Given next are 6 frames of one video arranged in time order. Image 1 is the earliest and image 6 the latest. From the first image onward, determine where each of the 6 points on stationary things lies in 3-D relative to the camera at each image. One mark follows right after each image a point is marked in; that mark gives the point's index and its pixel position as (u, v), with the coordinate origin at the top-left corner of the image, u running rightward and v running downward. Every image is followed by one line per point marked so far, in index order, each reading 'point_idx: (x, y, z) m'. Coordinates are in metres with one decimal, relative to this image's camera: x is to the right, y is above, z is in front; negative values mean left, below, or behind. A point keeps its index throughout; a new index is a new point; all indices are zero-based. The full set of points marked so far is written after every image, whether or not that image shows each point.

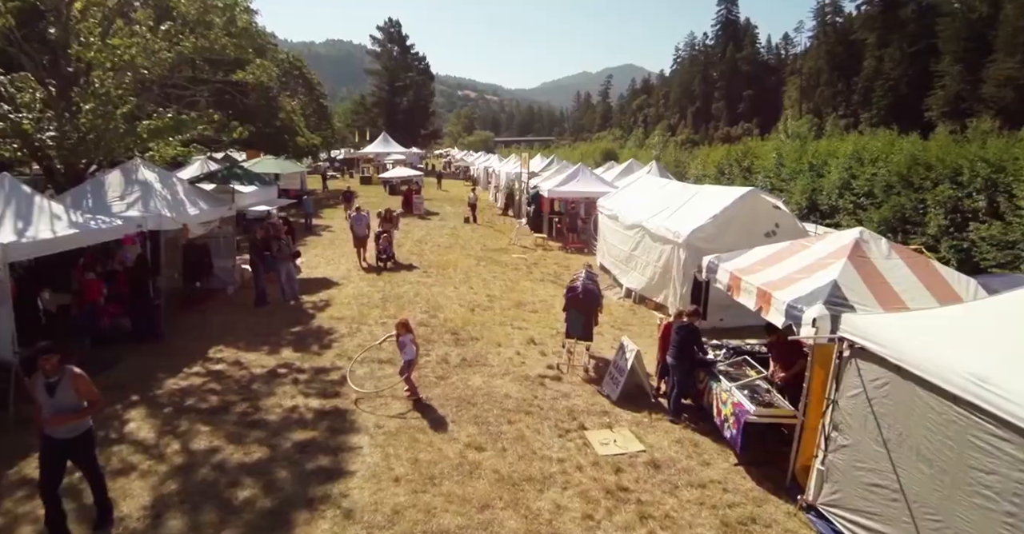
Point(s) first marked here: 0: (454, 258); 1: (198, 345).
0: (-1.5, +0.2, +14.3) m
1: (-4.7, -1.2, +8.5) m
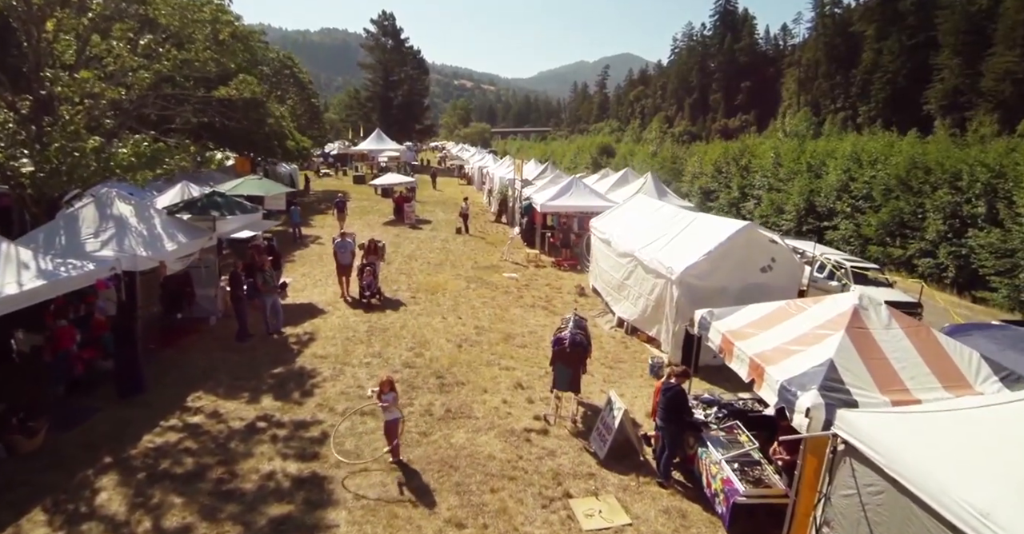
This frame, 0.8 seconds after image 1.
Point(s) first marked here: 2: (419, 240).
0: (-1.7, -0.3, +14.1) m
1: (-4.9, -1.8, +8.3) m
2: (-3.2, +1.0, +19.3) m
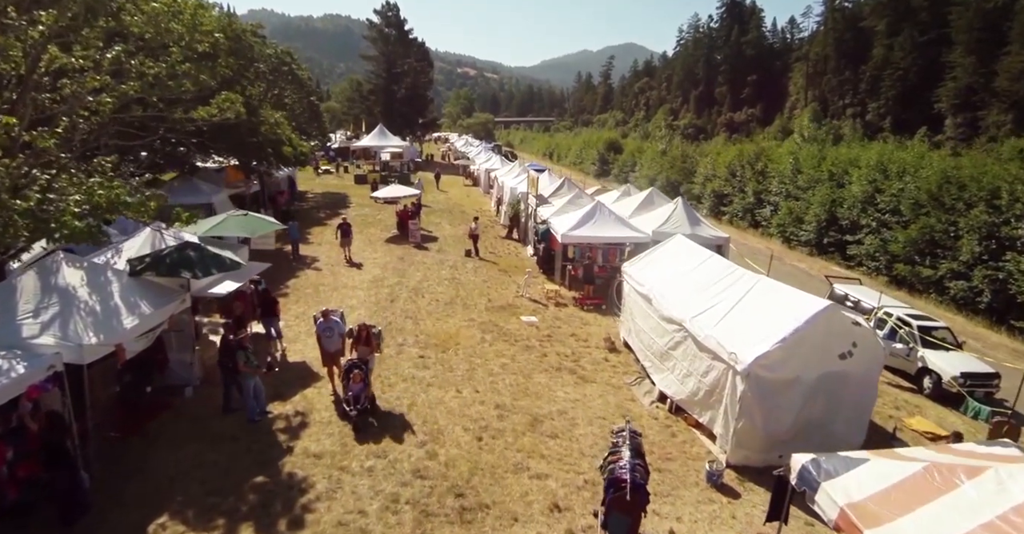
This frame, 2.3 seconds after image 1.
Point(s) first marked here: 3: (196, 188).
0: (-1.3, -1.4, +12.5) m
1: (-4.5, -2.9, +6.7) m
2: (-2.7, +0.1, +17.6) m
3: (-10.8, +2.7, +19.5) m
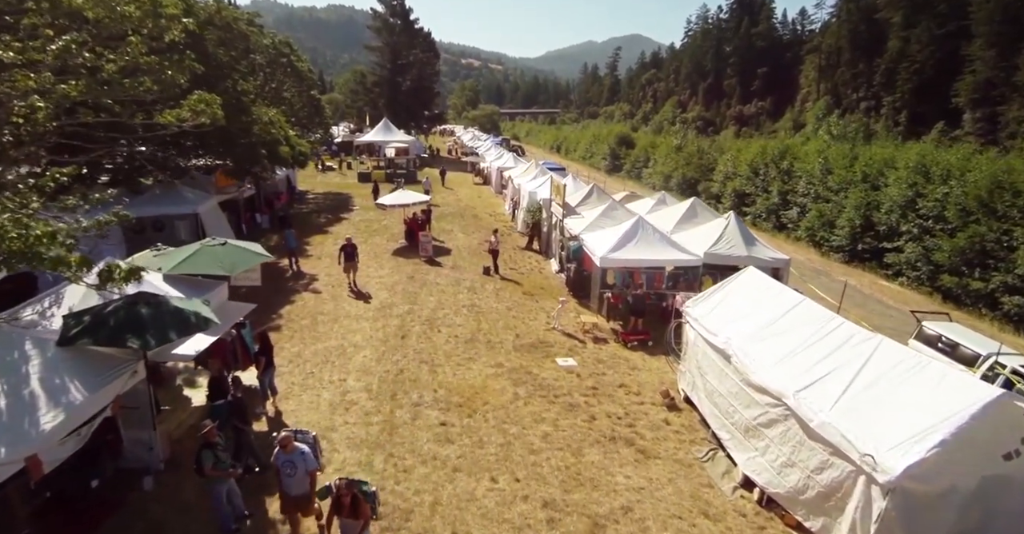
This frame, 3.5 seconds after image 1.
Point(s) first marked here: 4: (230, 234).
0: (-0.6, -2.0, +10.4) m
1: (-3.8, -3.7, +4.6) m
2: (-2.0, -0.5, +15.5) m
3: (-10.1, +2.2, +17.4) m
4: (-9.5, +1.0, +19.0) m
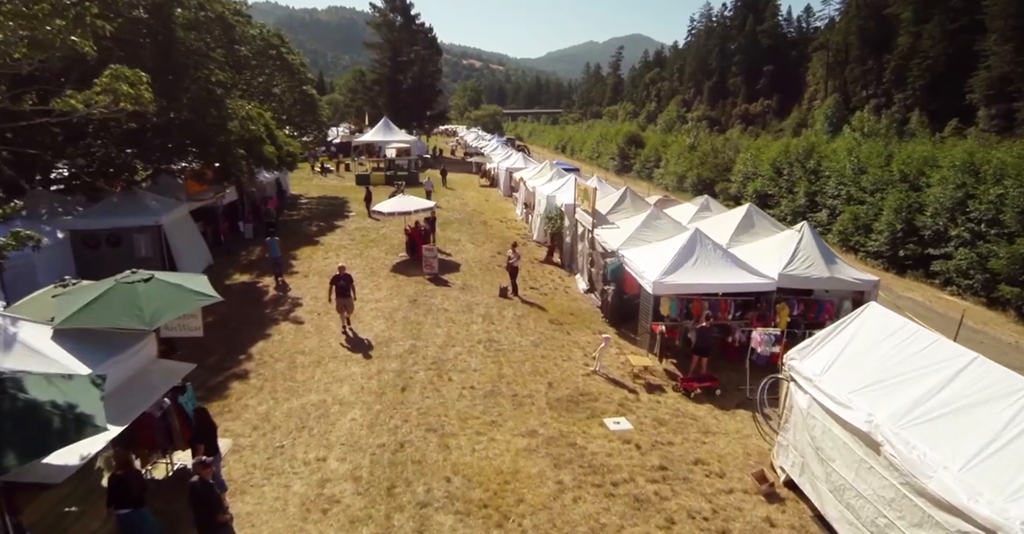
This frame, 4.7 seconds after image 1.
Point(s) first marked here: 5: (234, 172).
0: (-0.1, -2.5, +7.7) m
1: (-3.3, -4.2, +1.9) m
2: (-1.5, -1.0, +12.8) m
3: (-9.6, +1.6, +14.7) m
4: (-9.0, +0.5, +16.4) m
5: (-8.3, +3.0, +17.0) m
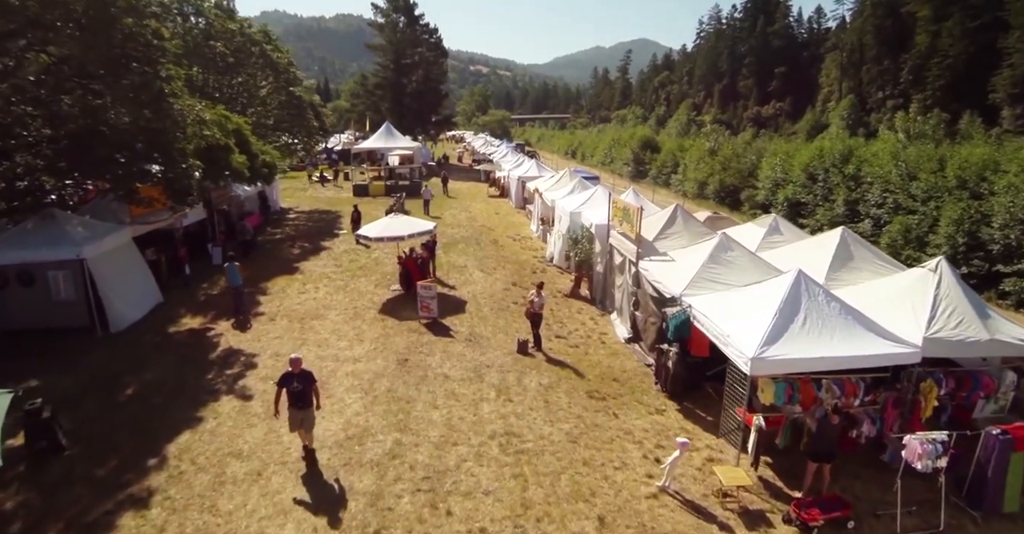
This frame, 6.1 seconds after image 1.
0: (+0.3, -3.4, +4.3) m
1: (-3.0, -5.0, -1.3) m
2: (-1.1, -1.8, +9.5) m
3: (-9.2, +0.7, +11.5) m
4: (-8.5, -0.4, +13.2) m
5: (-7.9, +2.1, +13.8) m
